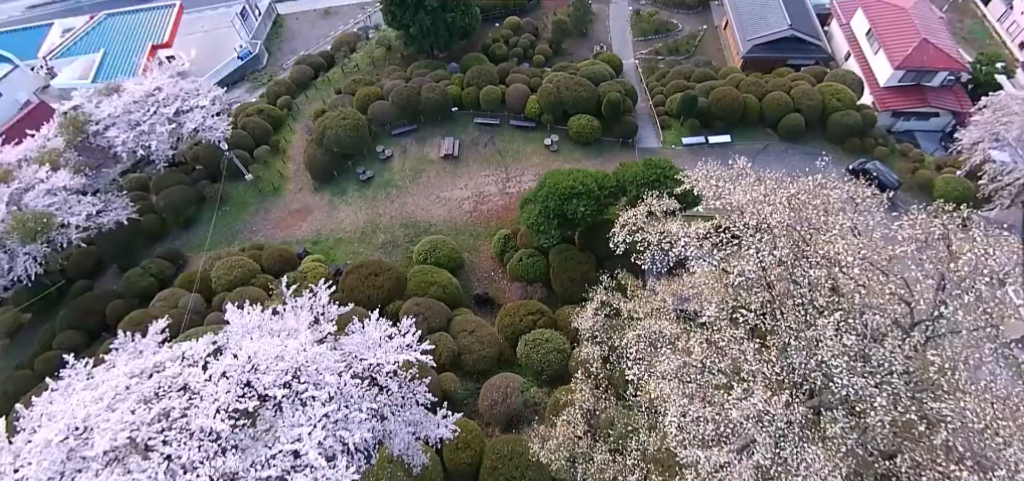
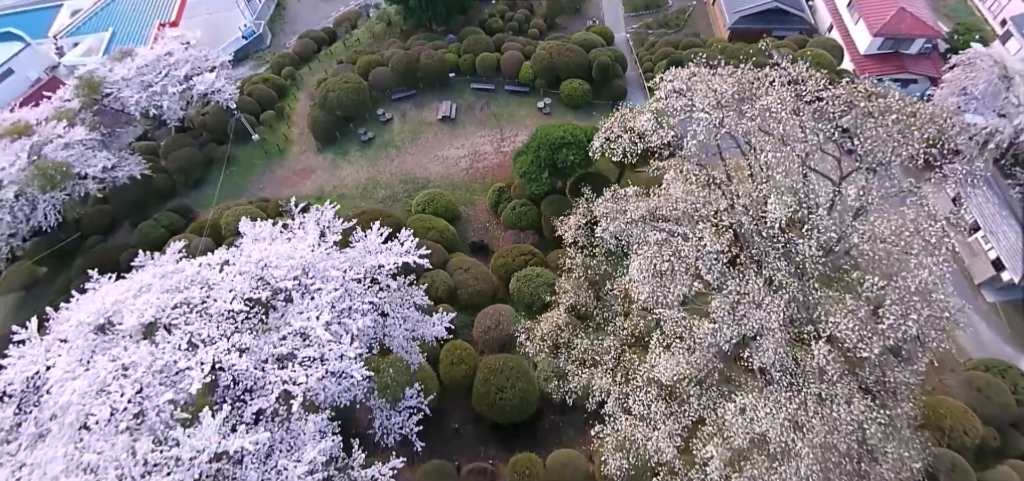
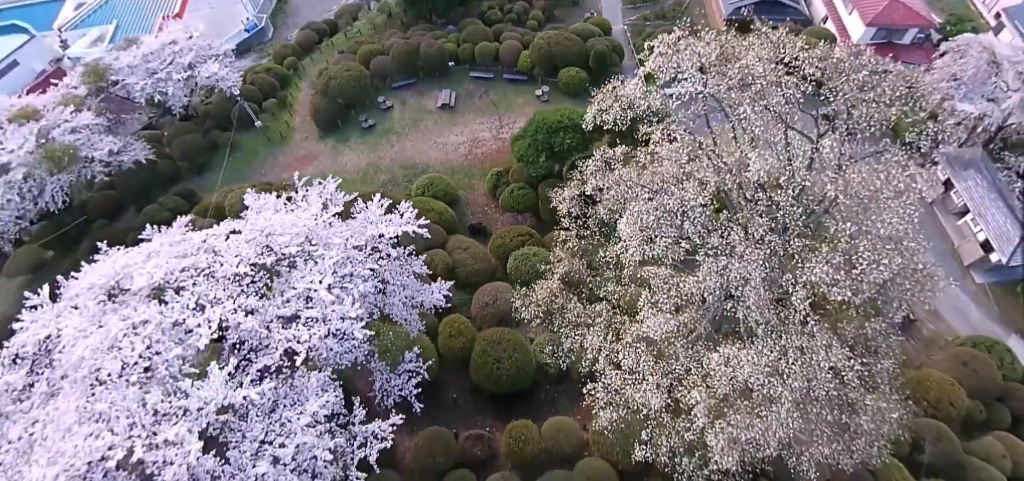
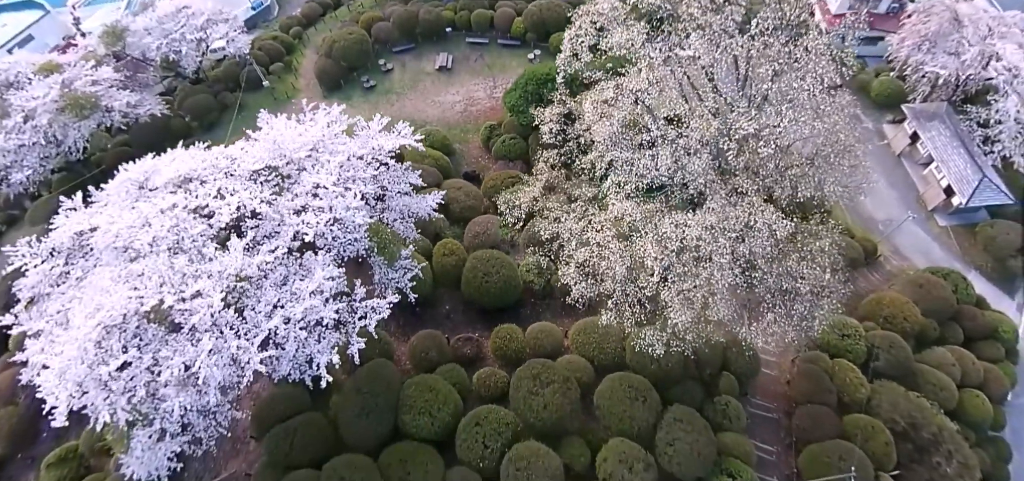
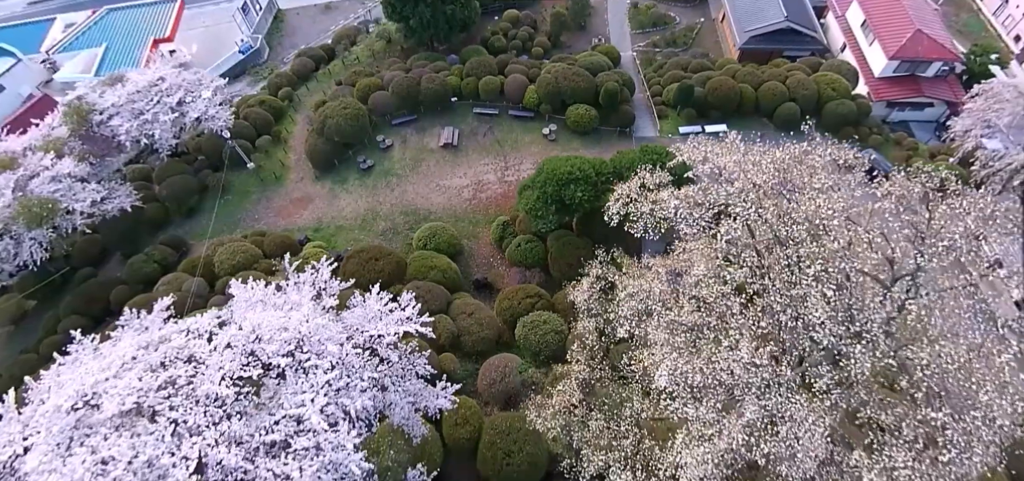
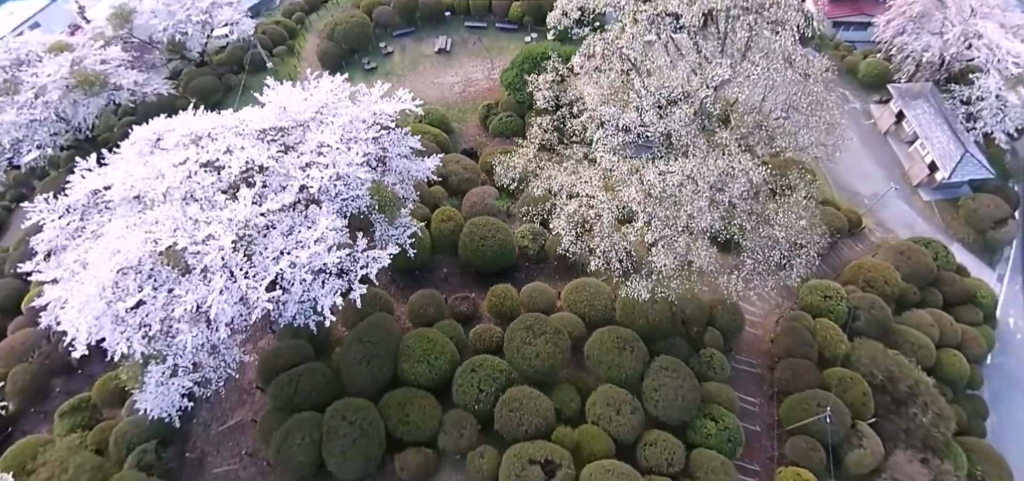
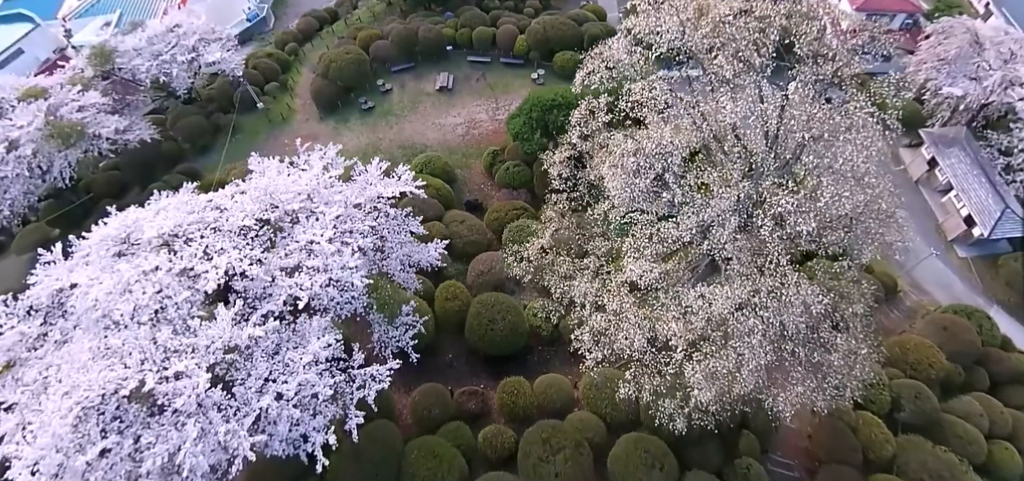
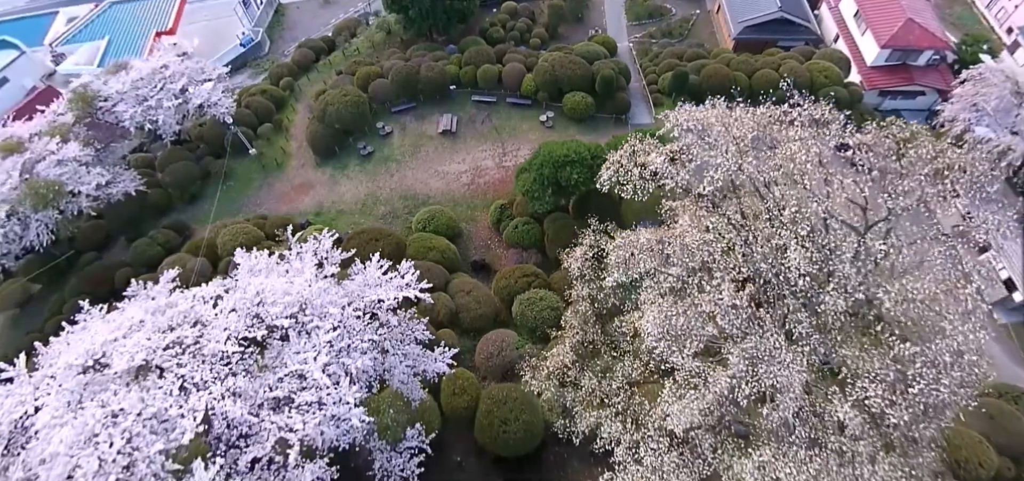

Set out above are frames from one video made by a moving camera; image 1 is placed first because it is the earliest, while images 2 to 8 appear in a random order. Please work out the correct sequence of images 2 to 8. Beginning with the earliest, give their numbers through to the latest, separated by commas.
5, 8, 2, 3, 7, 4, 6
